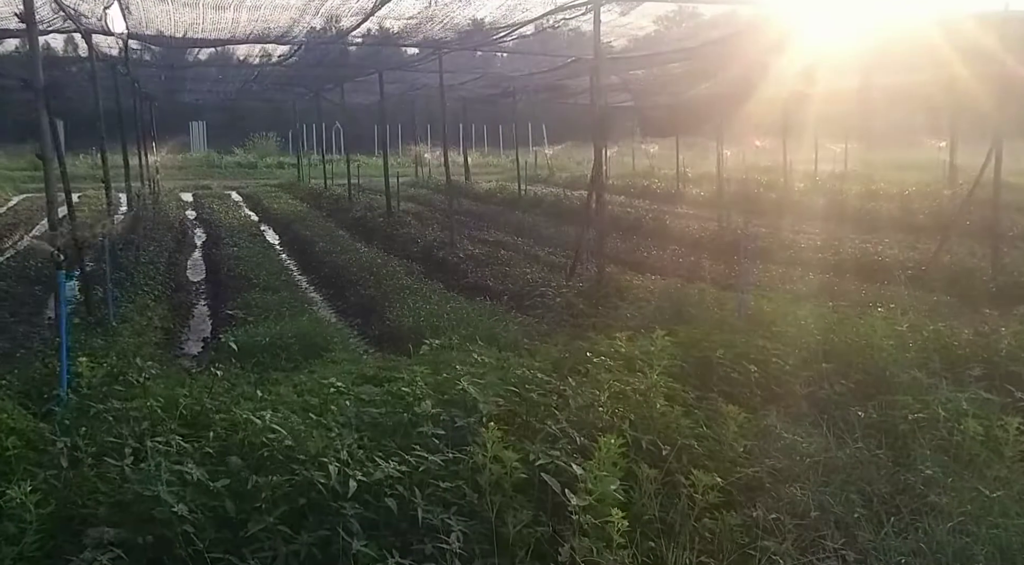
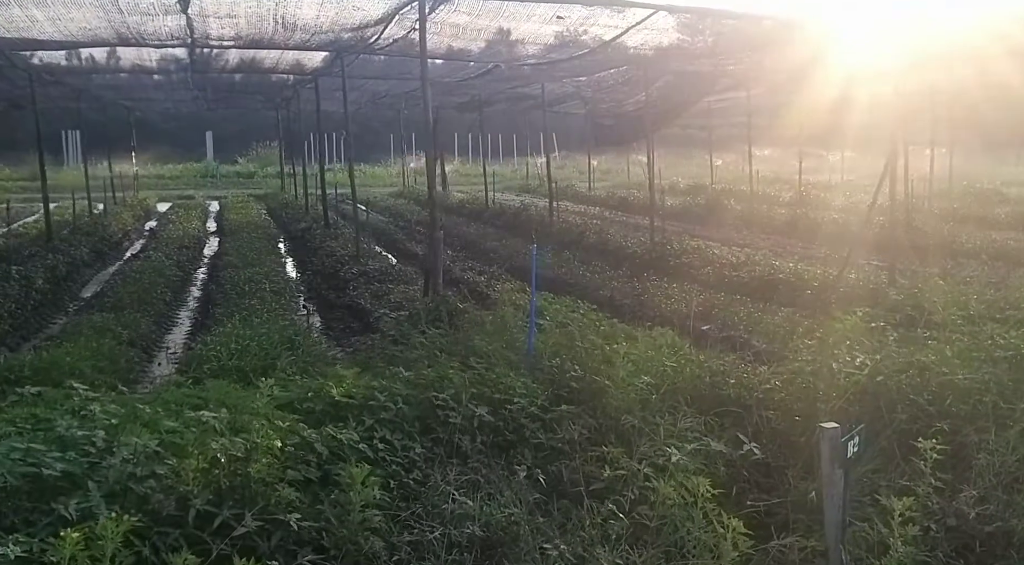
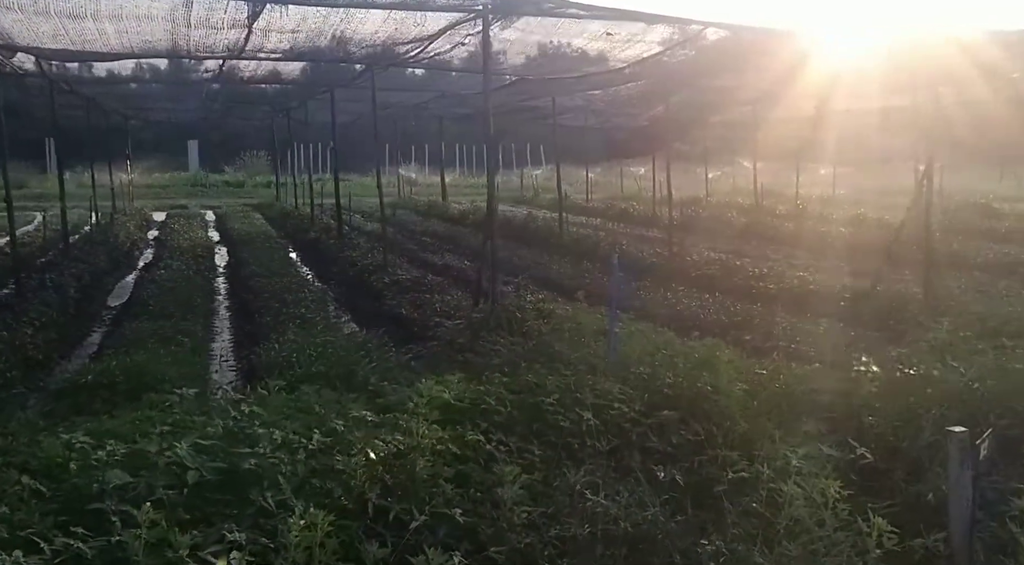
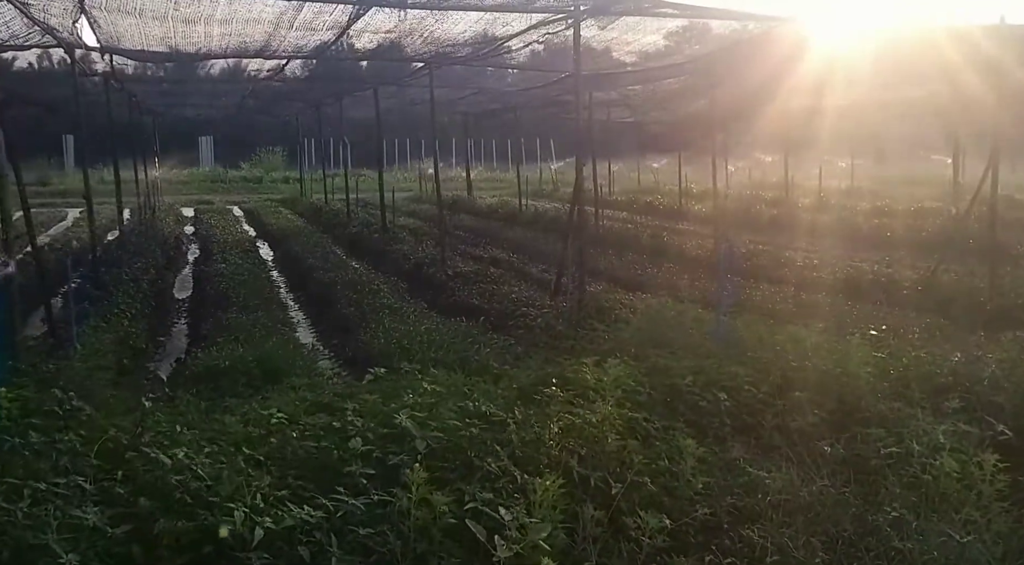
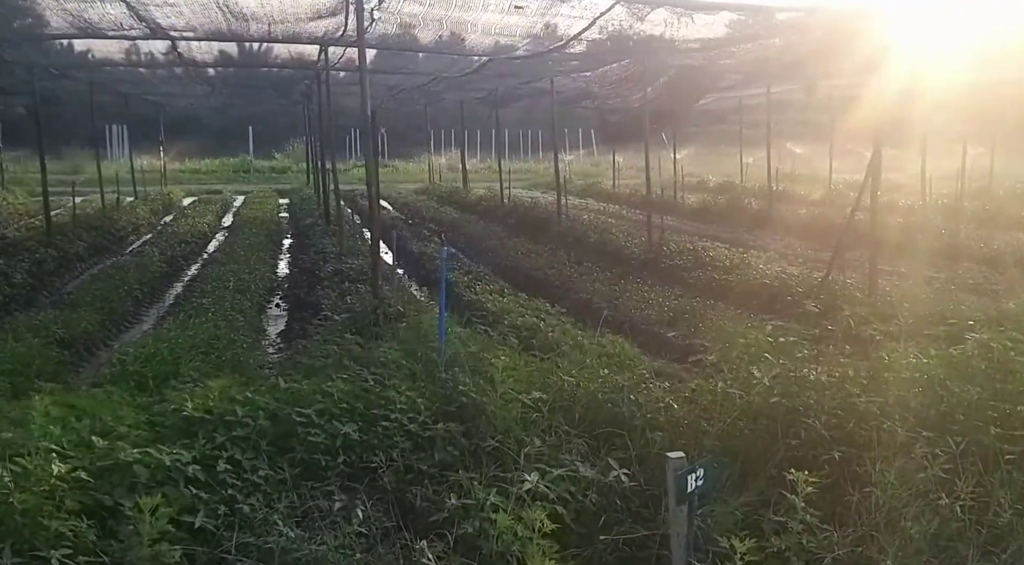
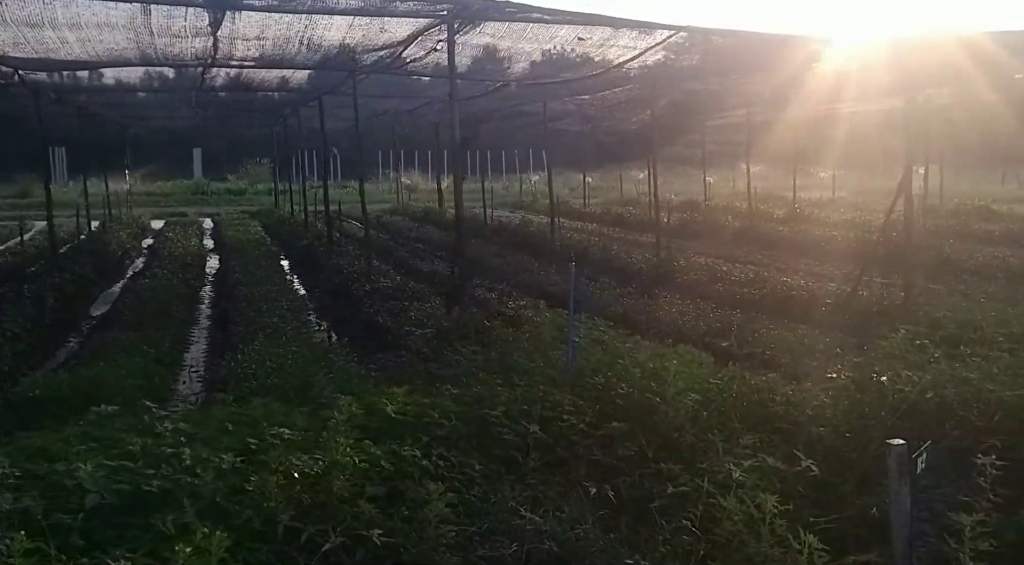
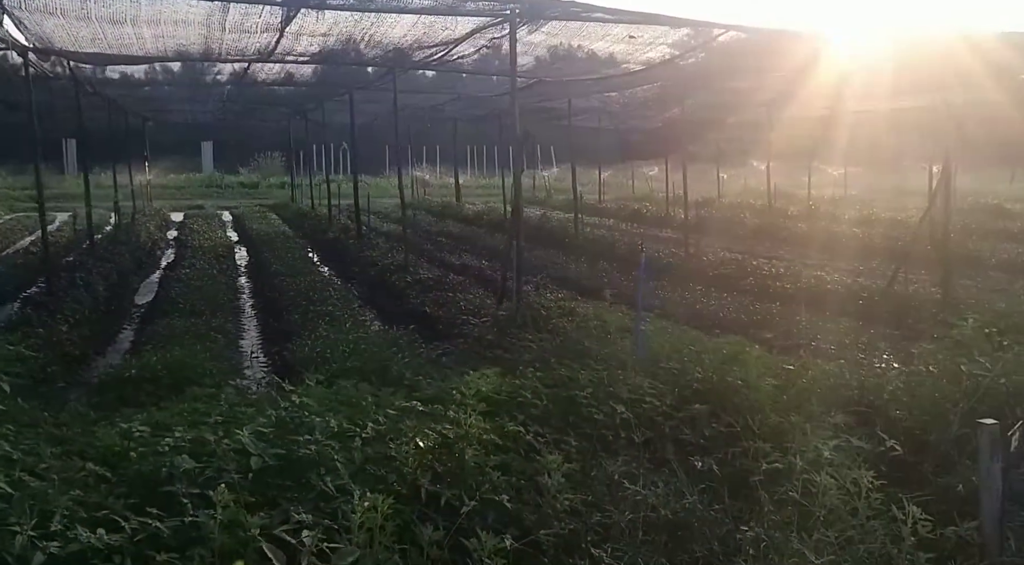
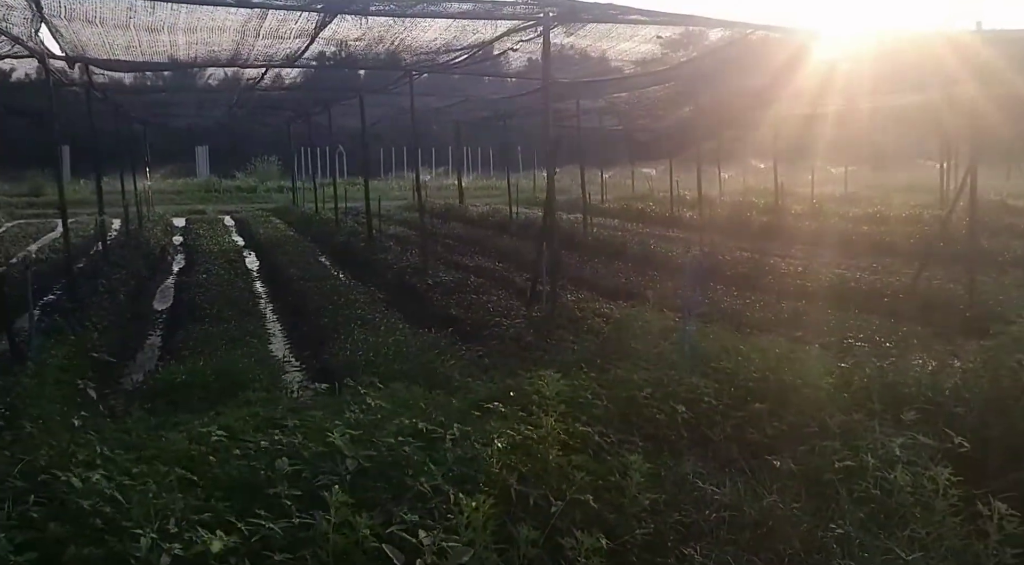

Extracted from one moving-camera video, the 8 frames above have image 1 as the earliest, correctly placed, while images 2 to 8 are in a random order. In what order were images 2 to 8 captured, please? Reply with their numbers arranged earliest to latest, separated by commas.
4, 8, 7, 3, 6, 2, 5
